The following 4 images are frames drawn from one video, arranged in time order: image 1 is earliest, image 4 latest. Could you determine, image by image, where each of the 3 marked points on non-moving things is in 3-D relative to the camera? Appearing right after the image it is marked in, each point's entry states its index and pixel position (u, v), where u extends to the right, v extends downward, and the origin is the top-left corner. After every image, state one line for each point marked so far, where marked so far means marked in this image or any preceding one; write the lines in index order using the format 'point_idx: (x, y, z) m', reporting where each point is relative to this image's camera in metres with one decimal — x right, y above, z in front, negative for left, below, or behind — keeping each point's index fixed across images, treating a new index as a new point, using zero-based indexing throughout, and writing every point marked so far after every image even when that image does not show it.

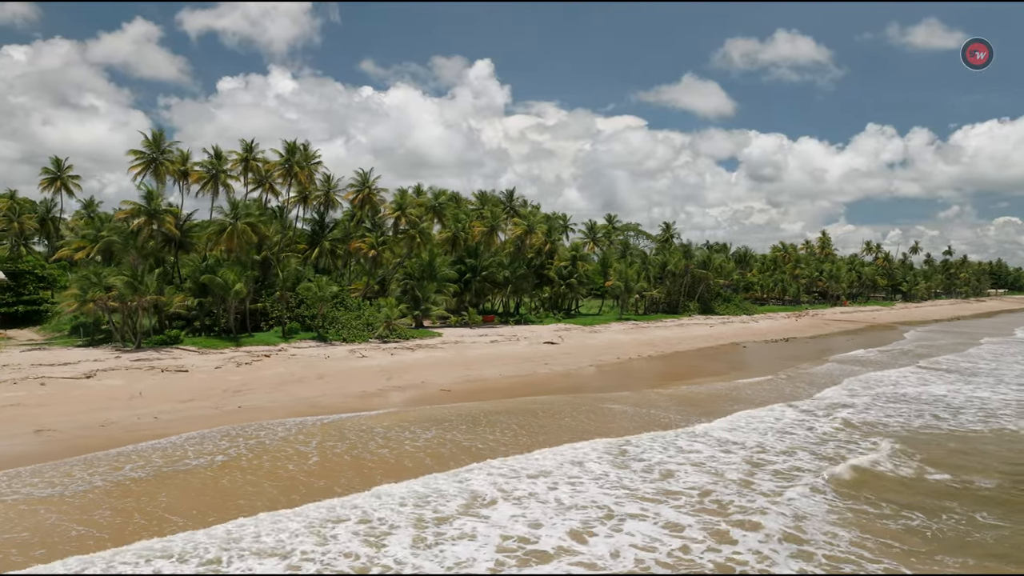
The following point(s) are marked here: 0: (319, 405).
0: (-5.5, -3.4, +15.5) m
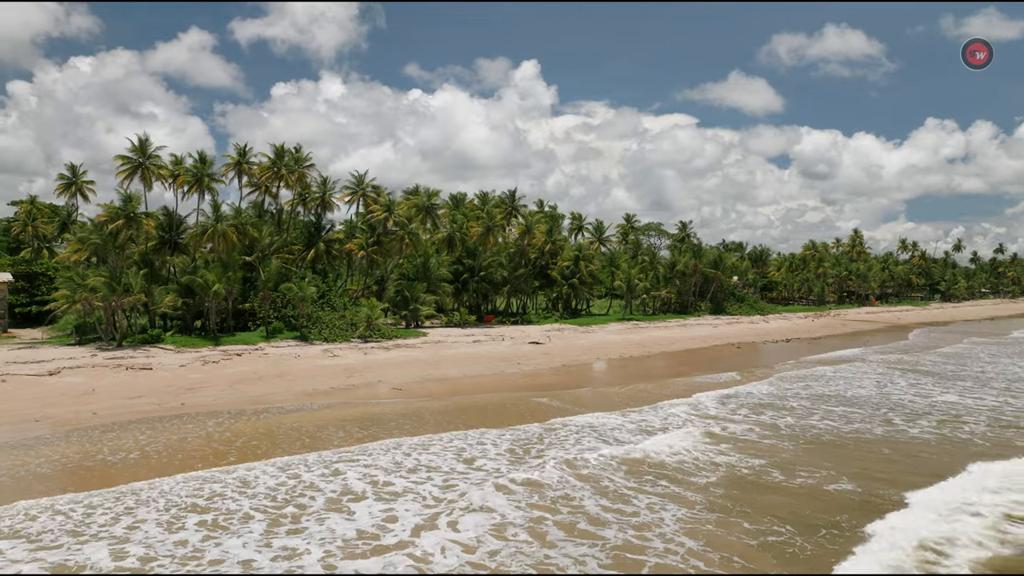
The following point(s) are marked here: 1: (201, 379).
0: (-7.3, -3.4, +15.9) m
1: (-10.4, -3.0, +18.3) m
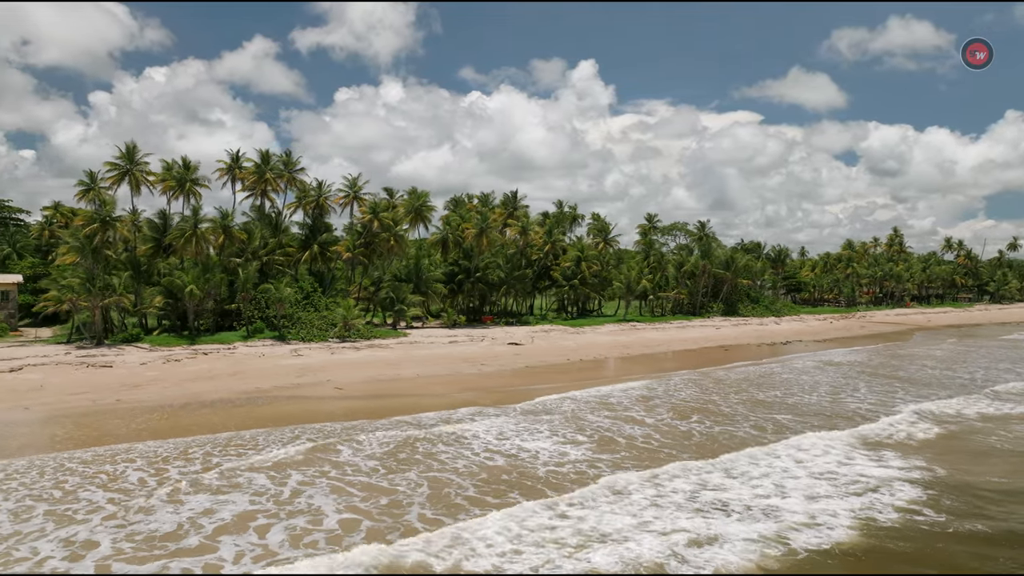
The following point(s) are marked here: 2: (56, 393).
0: (-9.5, -3.5, +16.6) m
1: (-12.5, -3.1, +19.1) m
2: (-13.5, -3.1, +16.2) m
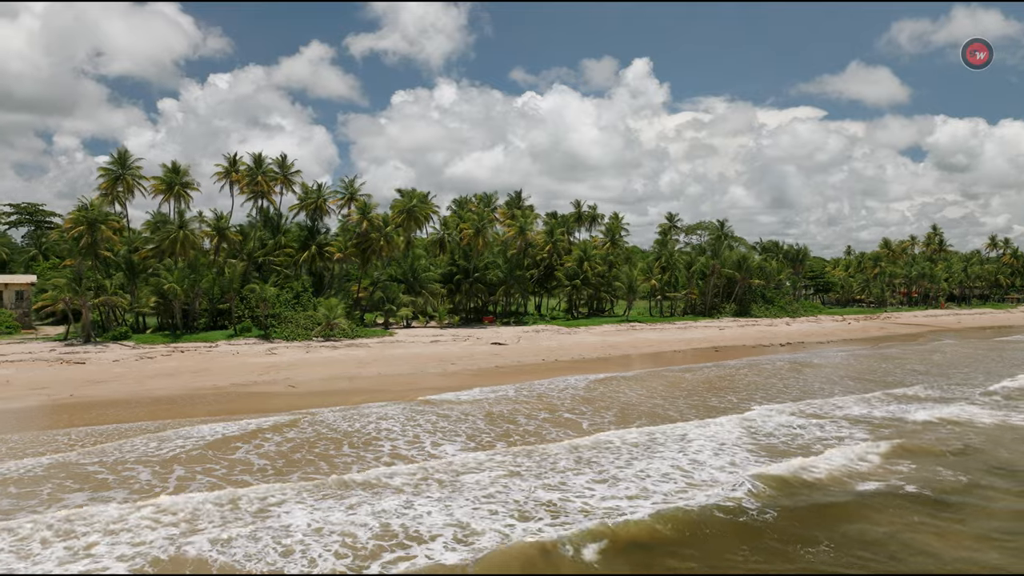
0: (-11.3, -3.5, +17.2) m
1: (-14.2, -3.1, +19.8) m
2: (-15.3, -3.1, +17.0) m
